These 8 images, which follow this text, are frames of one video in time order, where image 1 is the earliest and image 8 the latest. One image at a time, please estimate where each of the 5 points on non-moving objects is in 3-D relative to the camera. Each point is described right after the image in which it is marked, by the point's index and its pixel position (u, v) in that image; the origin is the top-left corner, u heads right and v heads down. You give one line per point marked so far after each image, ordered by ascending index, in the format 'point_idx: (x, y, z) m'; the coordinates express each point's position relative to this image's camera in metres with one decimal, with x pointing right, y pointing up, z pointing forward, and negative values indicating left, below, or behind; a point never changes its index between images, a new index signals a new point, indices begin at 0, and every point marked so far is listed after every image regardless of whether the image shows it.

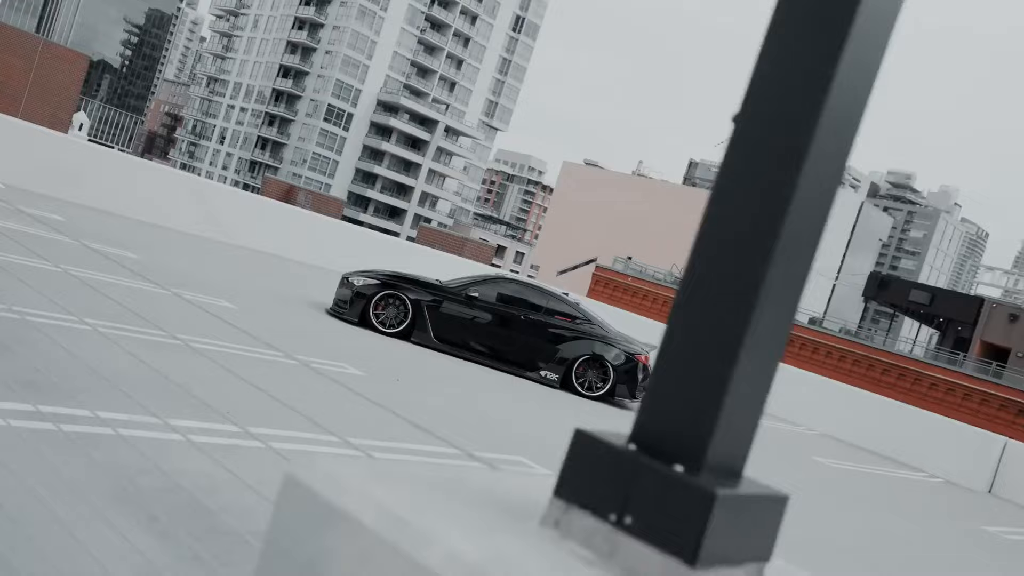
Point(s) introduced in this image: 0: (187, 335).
0: (-3.0, -0.4, +8.0) m
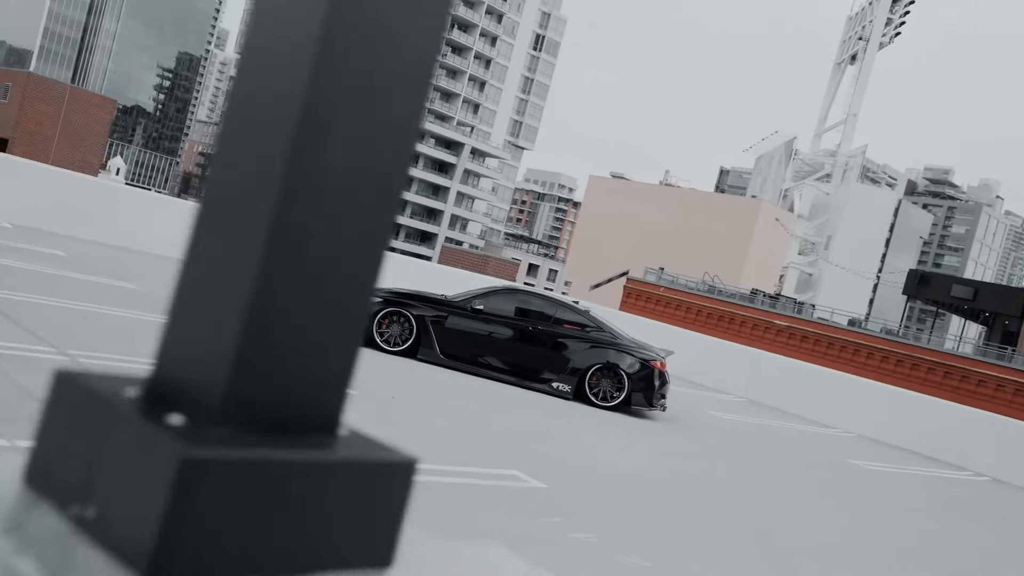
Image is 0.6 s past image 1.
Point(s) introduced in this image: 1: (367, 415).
0: (-3.1, -0.6, +7.7) m
1: (-1.2, -1.1, +7.6) m
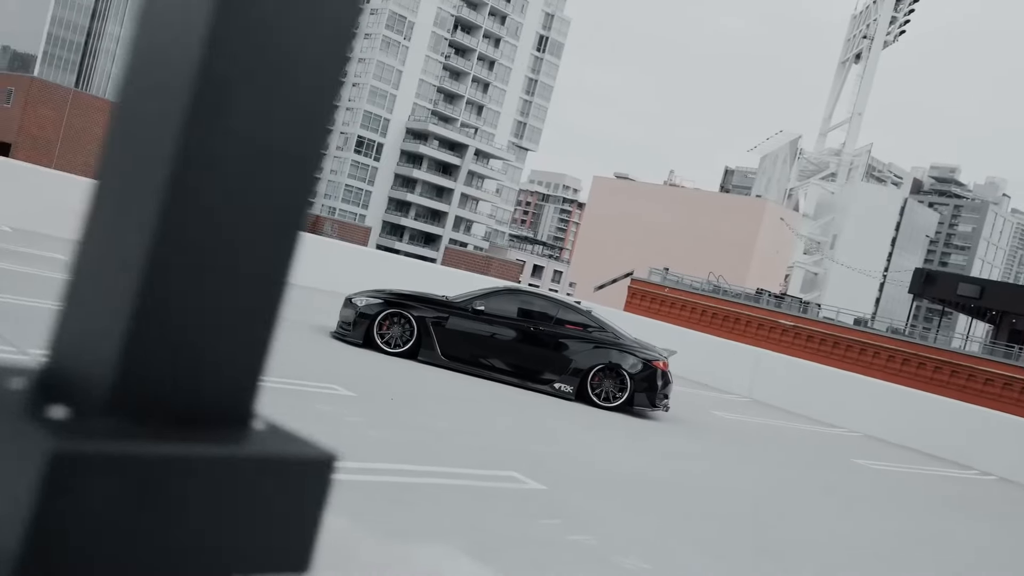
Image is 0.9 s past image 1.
0: (-3.1, -0.6, +7.7) m
1: (-1.2, -1.1, +7.6) m
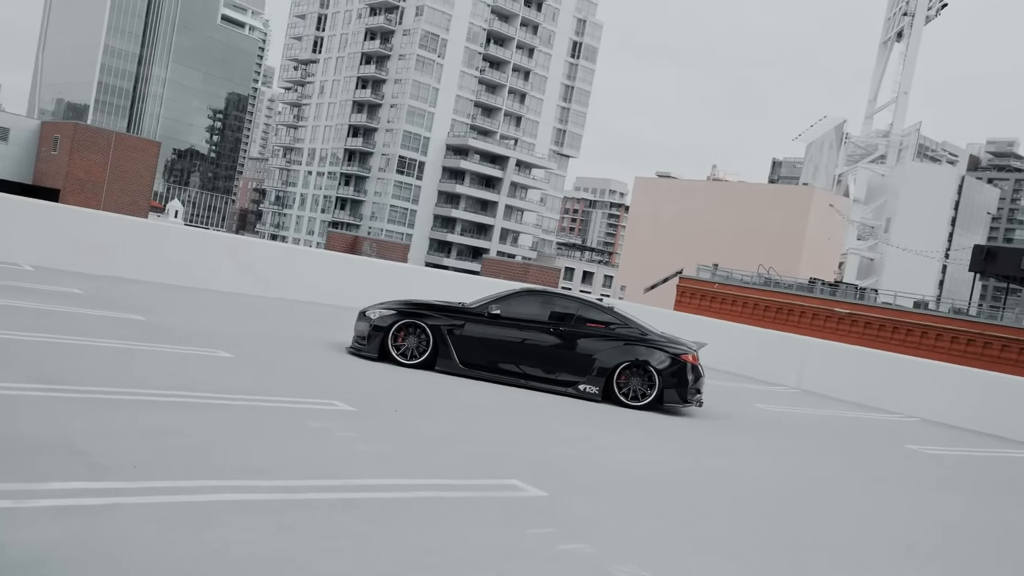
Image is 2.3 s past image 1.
0: (-3.1, -0.8, +7.4) m
1: (-1.2, -1.1, +7.2) m
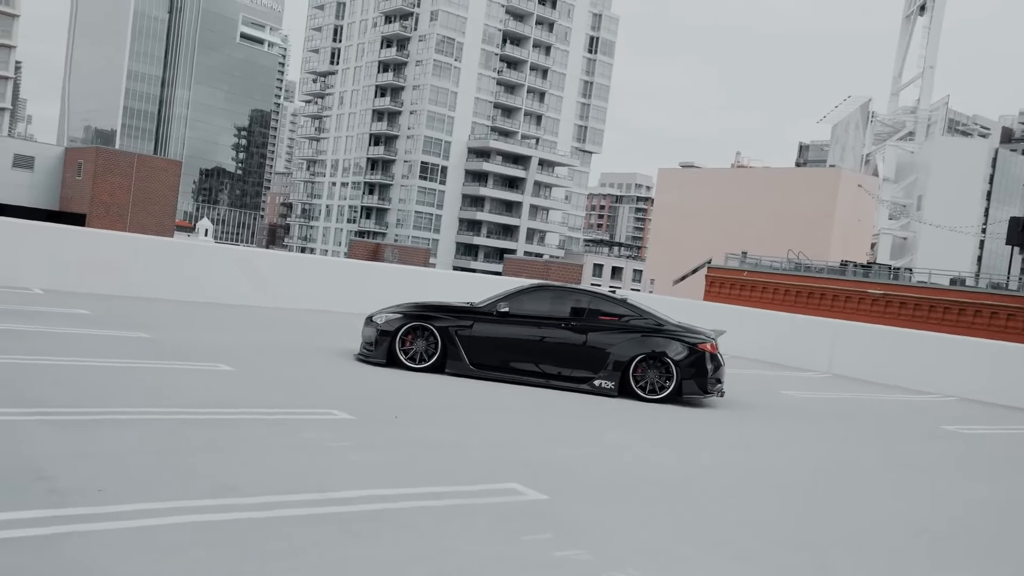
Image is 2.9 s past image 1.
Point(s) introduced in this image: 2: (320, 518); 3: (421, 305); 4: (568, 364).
0: (-3.1, -0.9, +7.2) m
1: (-1.1, -1.1, +6.9) m
2: (-1.0, -1.2, +5.0) m
3: (-1.1, -0.2, +11.0) m
4: (+0.6, -0.9, +10.8) m
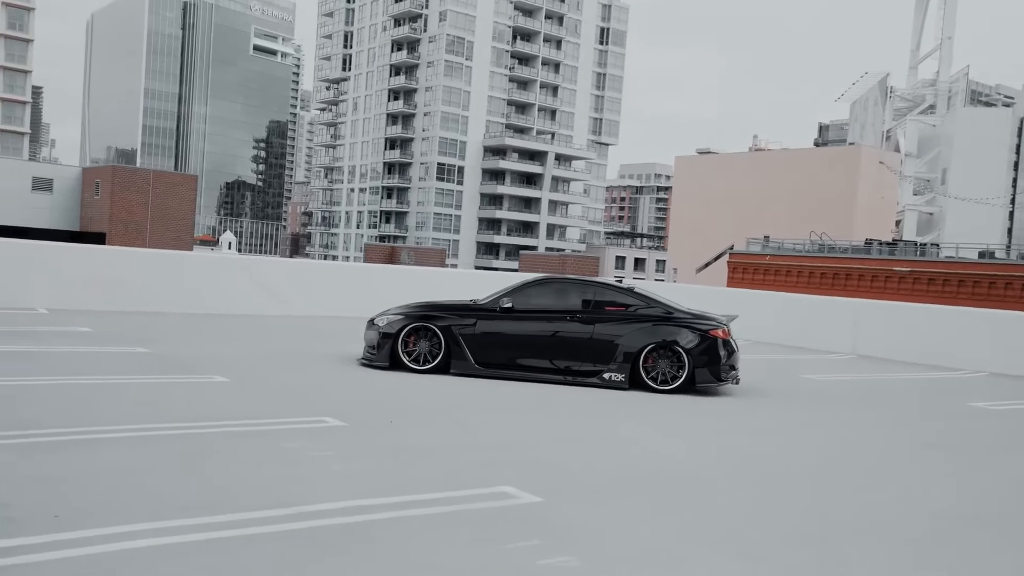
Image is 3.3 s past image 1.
0: (-3.1, -1.0, +6.9) m
1: (-1.2, -1.1, +6.6) m
2: (-1.1, -1.2, +4.7) m
3: (-1.0, -0.2, +10.7) m
4: (+0.7, -0.8, +10.4) m
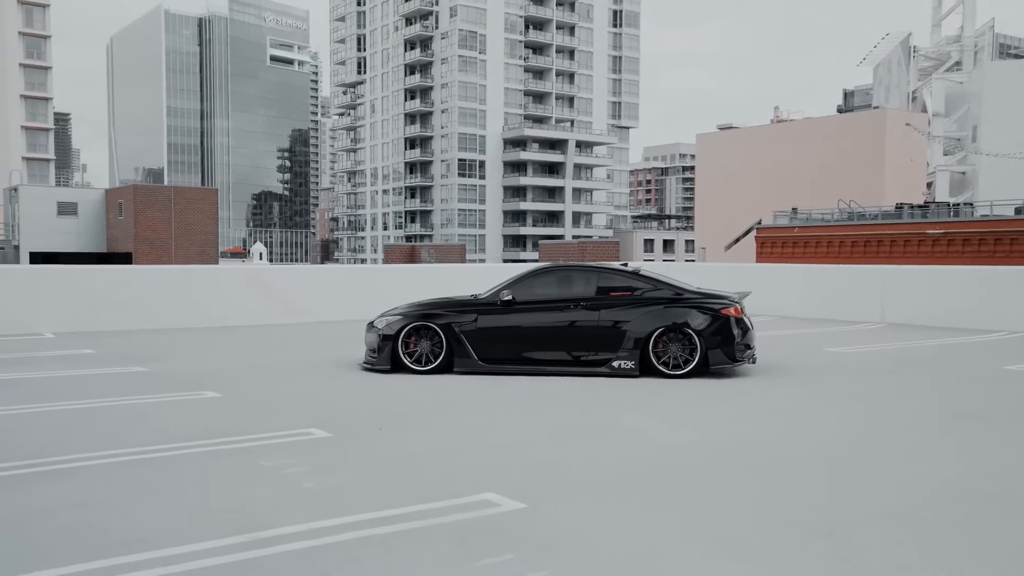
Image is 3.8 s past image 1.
0: (-3.1, -1.2, +6.7) m
1: (-1.2, -1.2, +6.2) m
2: (-1.2, -1.3, +4.3) m
3: (-1.0, -0.2, +10.4) m
4: (+0.8, -0.6, +10.0) m
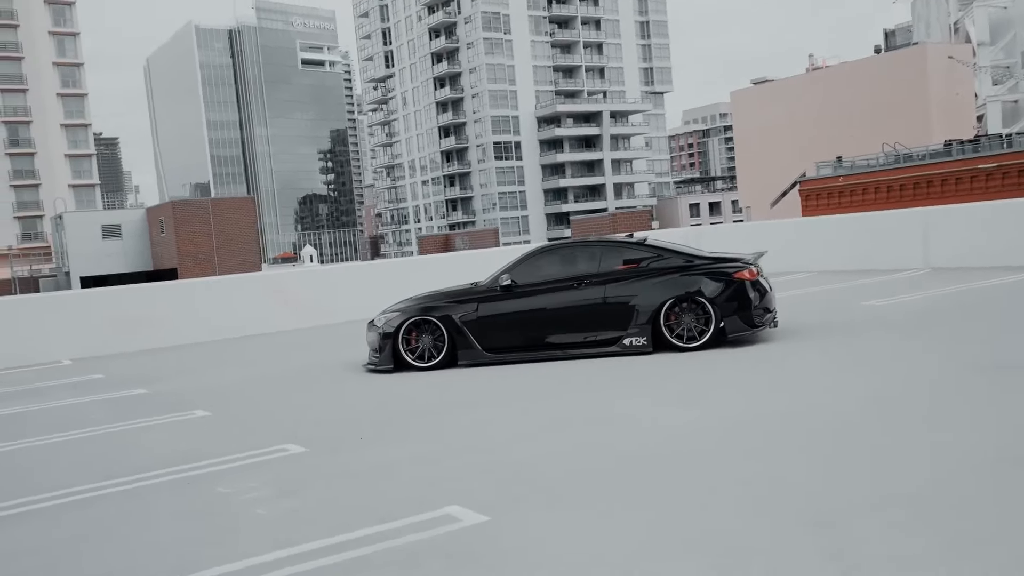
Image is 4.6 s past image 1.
0: (-3.2, -1.4, +6.3) m
1: (-1.3, -1.2, +5.8) m
2: (-1.4, -1.4, +3.9) m
3: (-1.0, -0.1, +9.9) m
4: (+0.8, -0.4, +9.4) m
